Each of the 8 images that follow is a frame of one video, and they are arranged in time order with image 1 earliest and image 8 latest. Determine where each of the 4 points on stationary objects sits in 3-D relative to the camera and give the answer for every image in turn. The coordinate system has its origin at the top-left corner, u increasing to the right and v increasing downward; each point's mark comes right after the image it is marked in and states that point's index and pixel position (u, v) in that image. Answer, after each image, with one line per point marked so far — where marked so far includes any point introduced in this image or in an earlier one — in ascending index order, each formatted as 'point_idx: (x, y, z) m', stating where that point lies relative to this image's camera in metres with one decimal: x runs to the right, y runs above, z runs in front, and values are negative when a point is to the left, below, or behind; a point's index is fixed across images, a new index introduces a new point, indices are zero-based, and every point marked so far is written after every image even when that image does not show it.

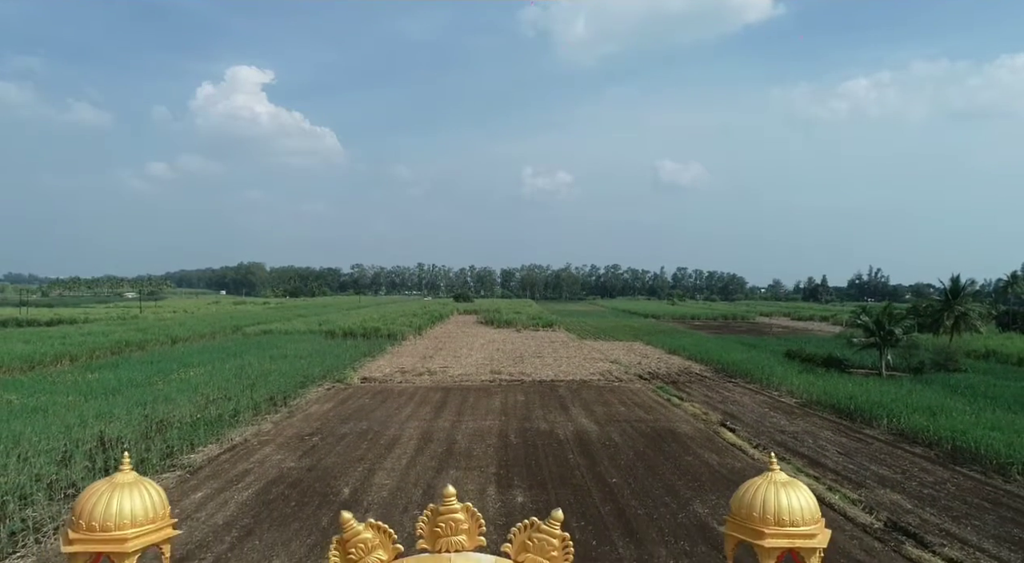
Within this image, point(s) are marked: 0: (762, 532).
0: (+1.9, -1.9, +5.9) m
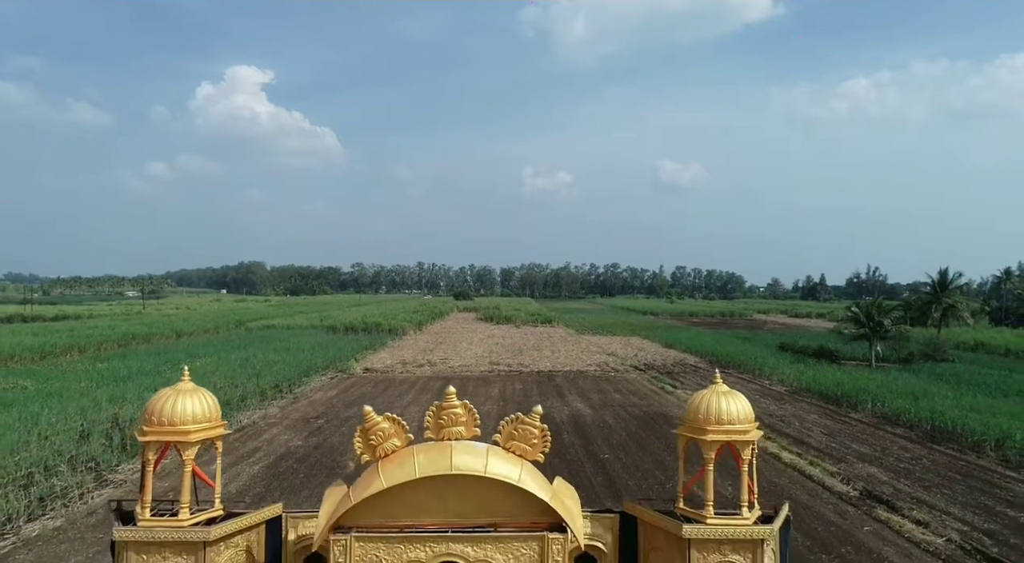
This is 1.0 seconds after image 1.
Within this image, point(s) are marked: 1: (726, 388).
0: (+1.8, -1.4, +7.2) m
1: (+2.1, -1.0, +7.3) m
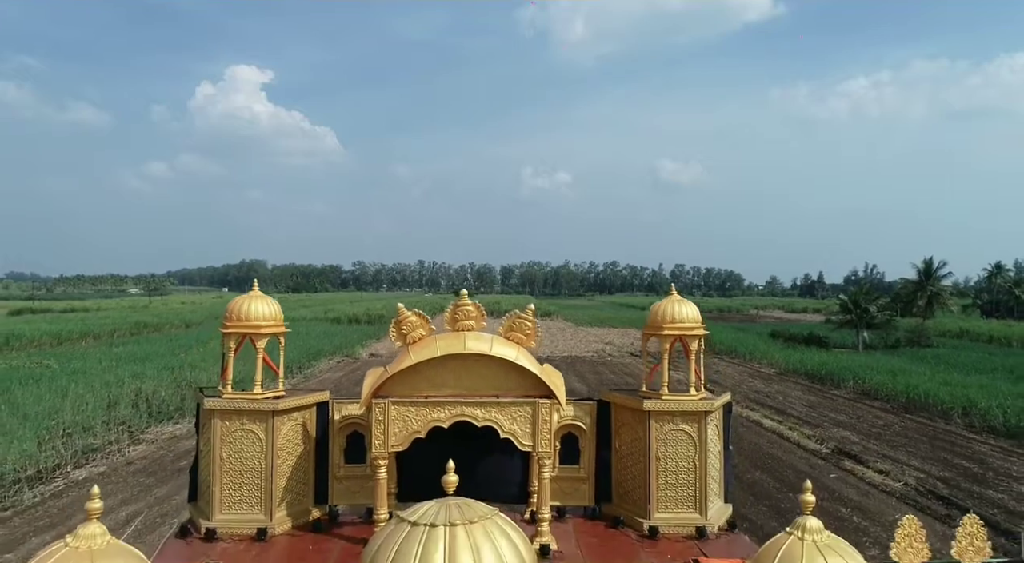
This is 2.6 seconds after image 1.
0: (+1.8, -0.6, +9.2) m
1: (+2.0, -0.2, +9.3) m
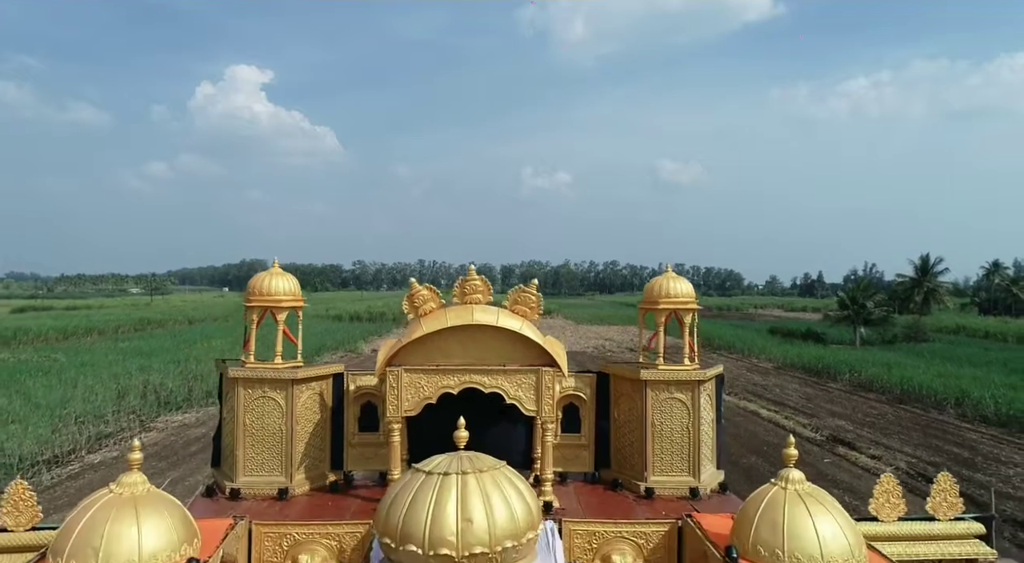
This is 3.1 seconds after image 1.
0: (+1.9, -0.3, +9.7) m
1: (+2.1, +0.1, +9.8) m
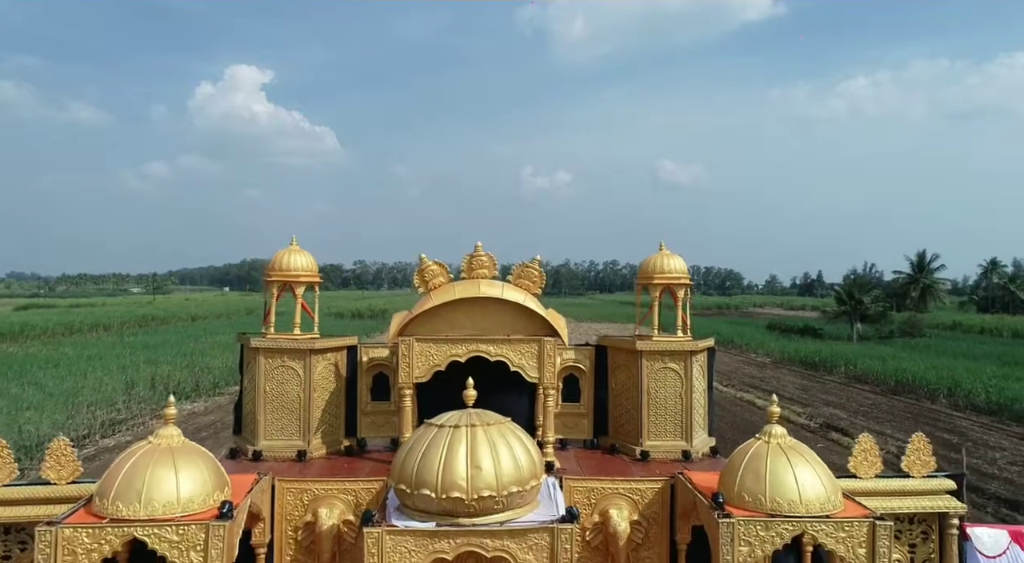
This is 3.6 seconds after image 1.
0: (+1.9, 0.0, +10.4) m
1: (+2.2, +0.4, +10.5) m
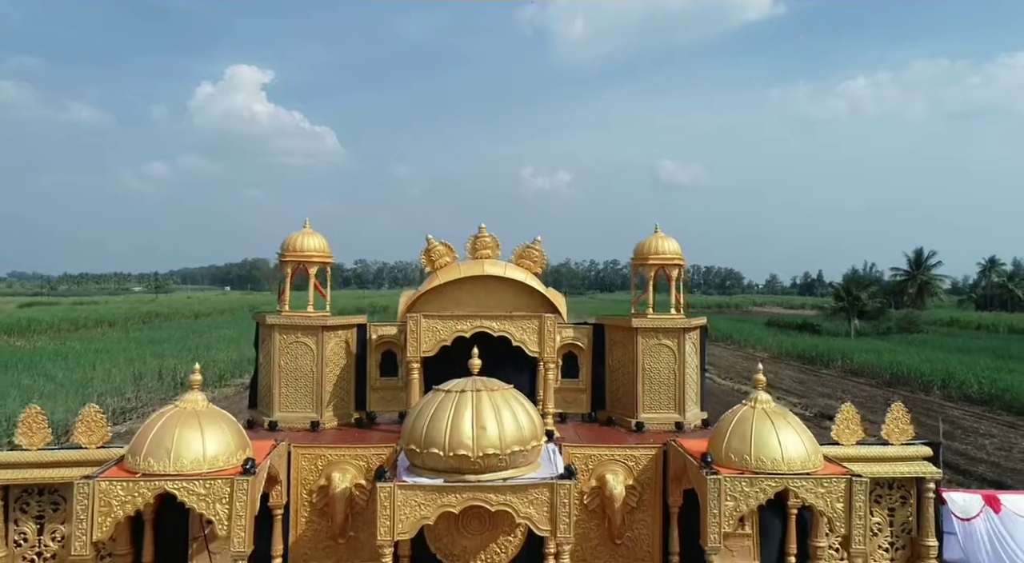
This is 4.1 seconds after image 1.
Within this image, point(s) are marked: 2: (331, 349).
0: (+2.0, +0.3, +10.9) m
1: (+2.2, +0.7, +11.0) m
2: (-2.6, -1.0, +10.7) m
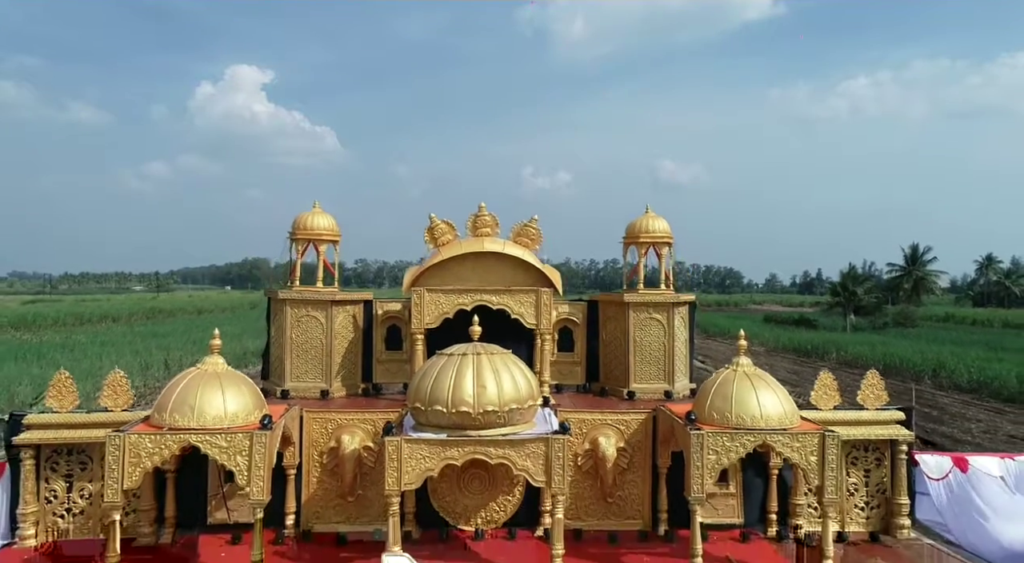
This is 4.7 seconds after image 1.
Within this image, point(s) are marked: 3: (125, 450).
0: (+1.9, +0.7, +11.5) m
1: (+2.2, +1.0, +11.6) m
2: (-2.6, -0.6, +11.4) m
3: (-4.2, -1.8, +8.1) m
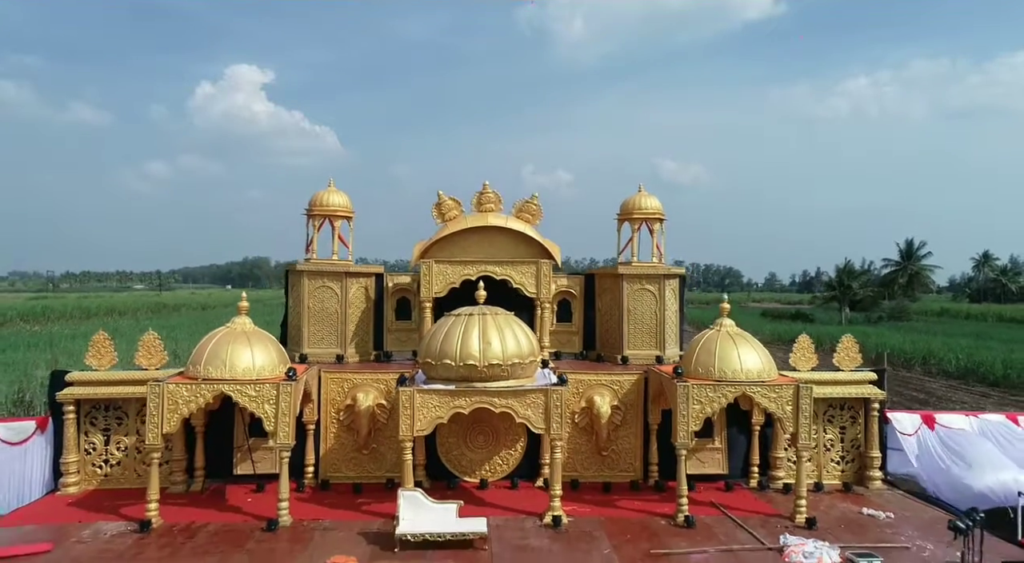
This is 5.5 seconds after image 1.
0: (+2.0, +1.1, +12.4) m
1: (+2.2, +1.5, +12.5) m
2: (-2.6, -0.2, +12.2) m
3: (-4.1, -1.4, +8.9) m
